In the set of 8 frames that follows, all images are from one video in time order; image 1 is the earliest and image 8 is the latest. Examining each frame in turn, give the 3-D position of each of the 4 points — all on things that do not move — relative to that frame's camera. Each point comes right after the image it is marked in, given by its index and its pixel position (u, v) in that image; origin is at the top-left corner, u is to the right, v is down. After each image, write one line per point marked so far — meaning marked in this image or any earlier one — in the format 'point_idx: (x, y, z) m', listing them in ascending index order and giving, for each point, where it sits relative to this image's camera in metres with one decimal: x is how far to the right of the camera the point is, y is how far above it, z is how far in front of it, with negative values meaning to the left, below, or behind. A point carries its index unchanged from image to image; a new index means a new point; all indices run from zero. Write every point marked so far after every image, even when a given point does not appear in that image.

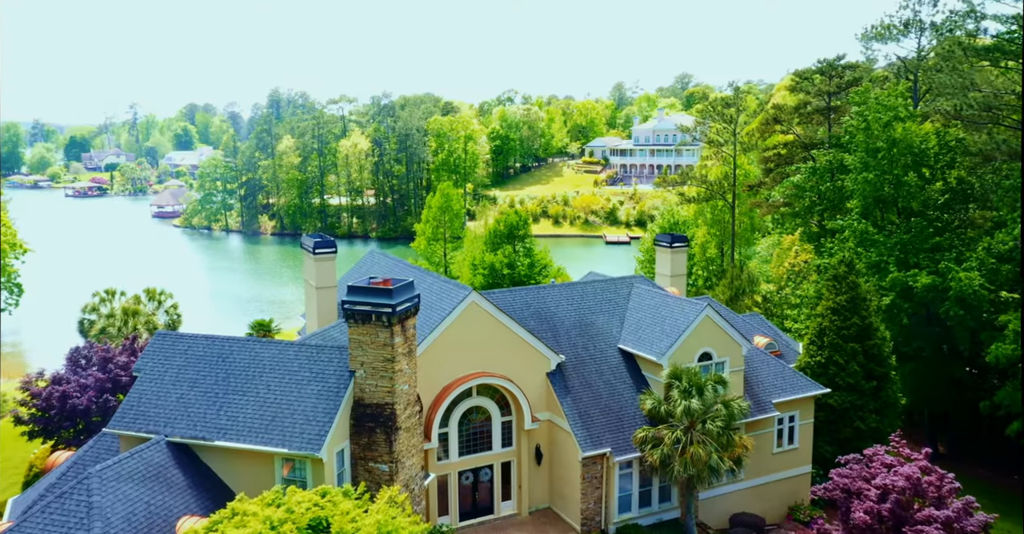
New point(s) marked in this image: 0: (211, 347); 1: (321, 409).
0: (-7.1, -1.9, +19.5) m
1: (-4.1, -3.0, +17.7) m
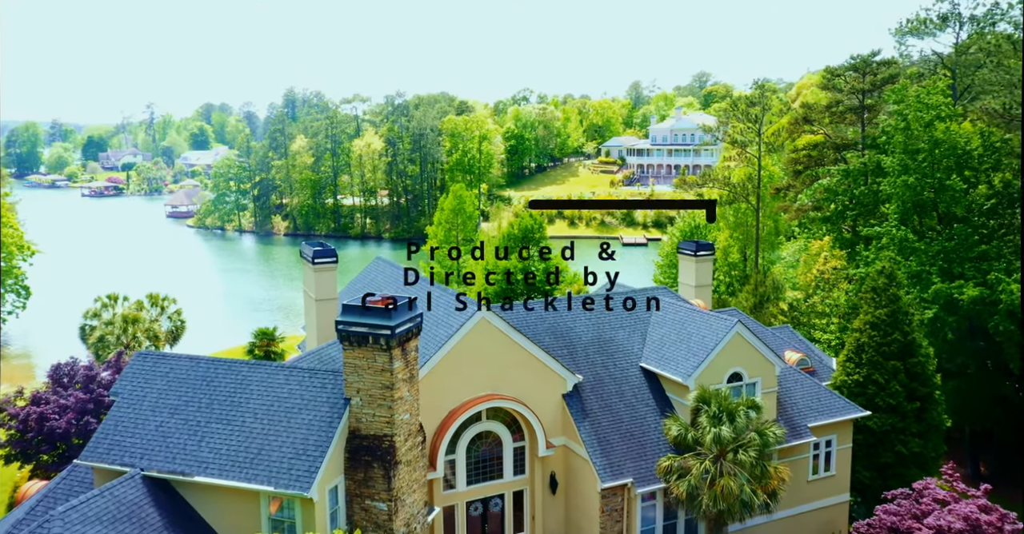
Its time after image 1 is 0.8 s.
0: (-6.8, -2.2, +17.8) m
1: (-3.9, -3.4, +16.0) m
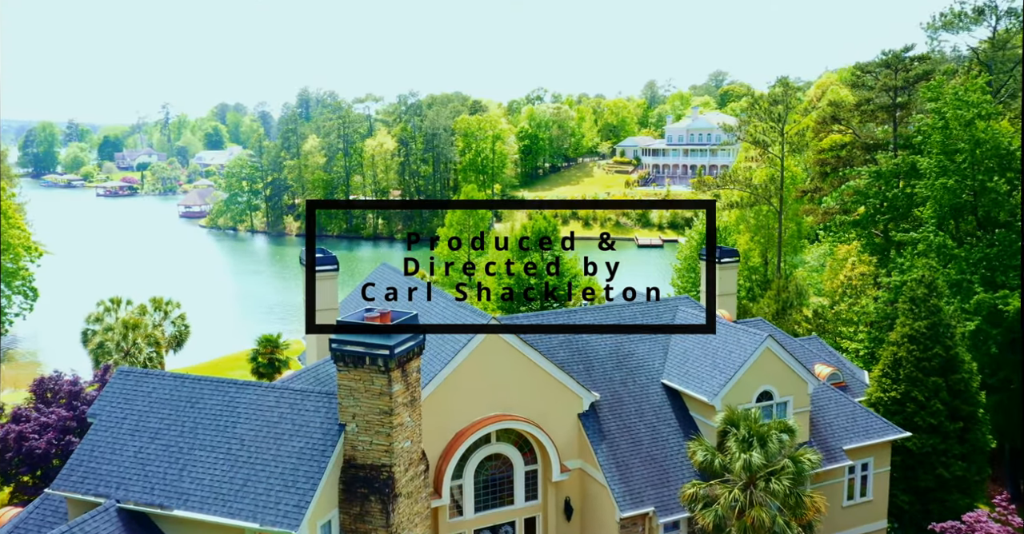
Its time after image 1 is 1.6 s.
0: (-6.6, -2.4, +16.4) m
1: (-3.7, -3.6, +14.5) m
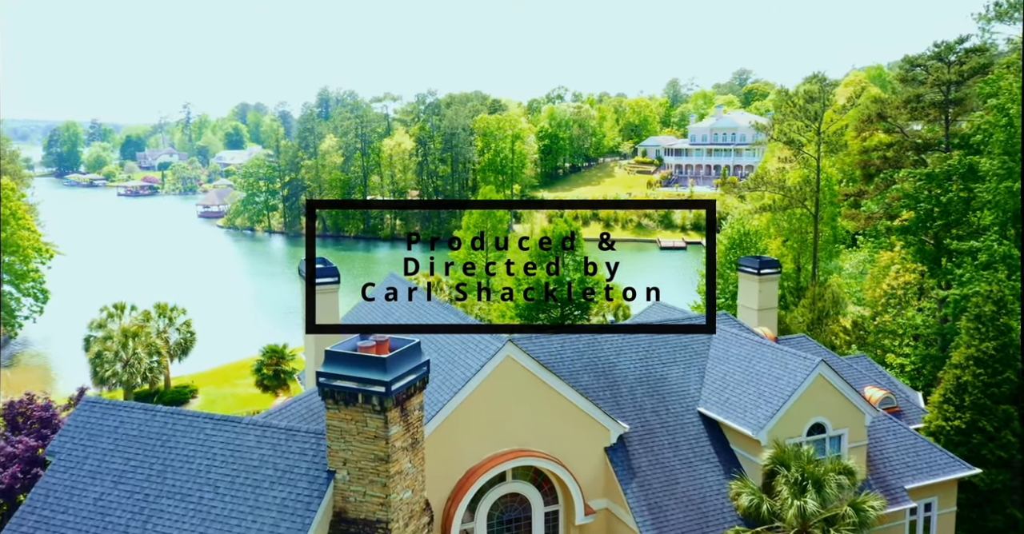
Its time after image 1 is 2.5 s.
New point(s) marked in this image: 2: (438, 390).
0: (-6.3, -2.7, +14.3) m
1: (-3.4, -3.9, +12.4) m
2: (-1.5, -2.4, +16.7) m
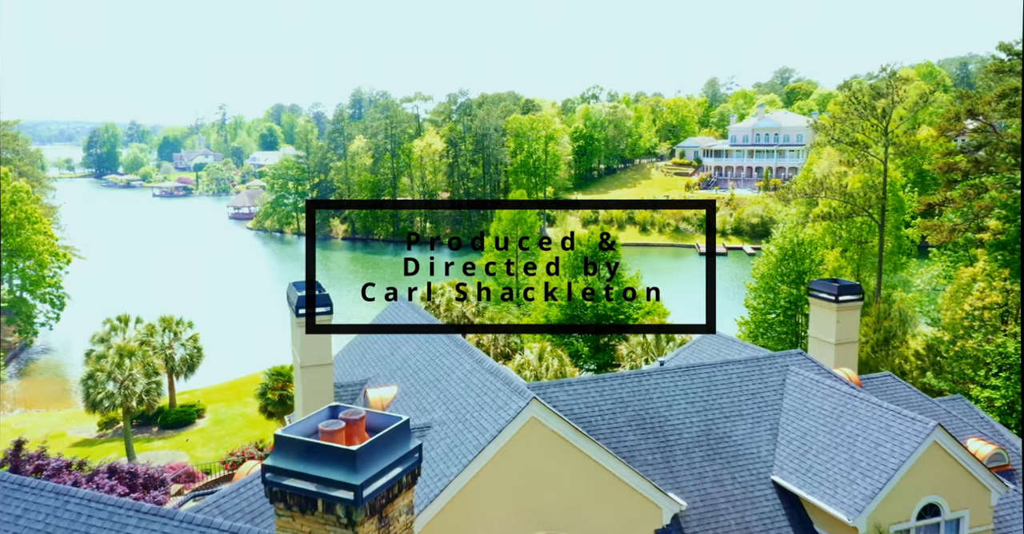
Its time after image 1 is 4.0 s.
0: (-6.0, -3.3, +10.9) m
1: (-3.2, -4.4, +8.8) m
2: (-1.1, -3.0, +13.0) m
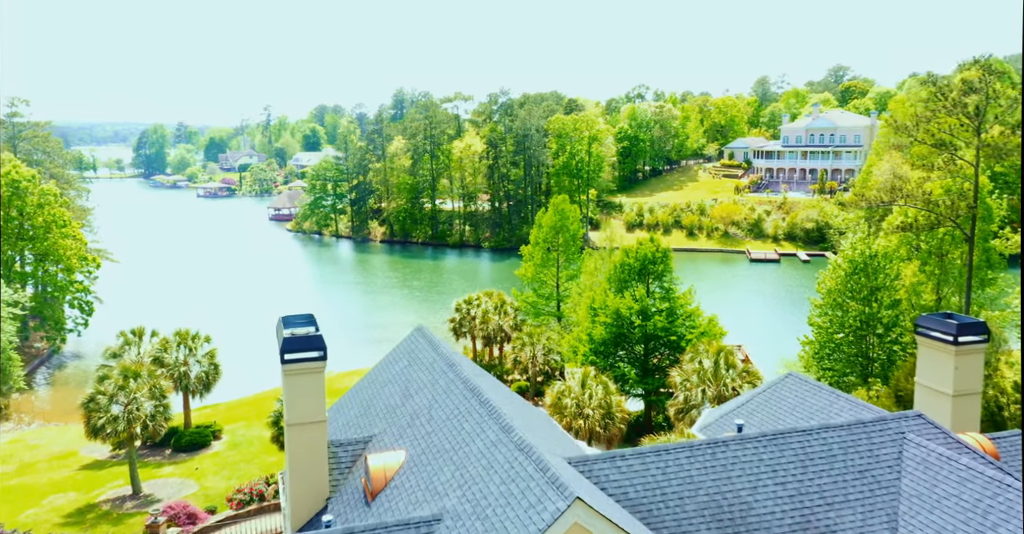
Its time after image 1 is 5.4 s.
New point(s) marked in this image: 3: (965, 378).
0: (-5.7, -3.8, +7.7) m
1: (-3.0, -5.0, +5.5) m
2: (-0.7, -3.6, +9.6) m
3: (+8.8, -2.2, +16.1) m
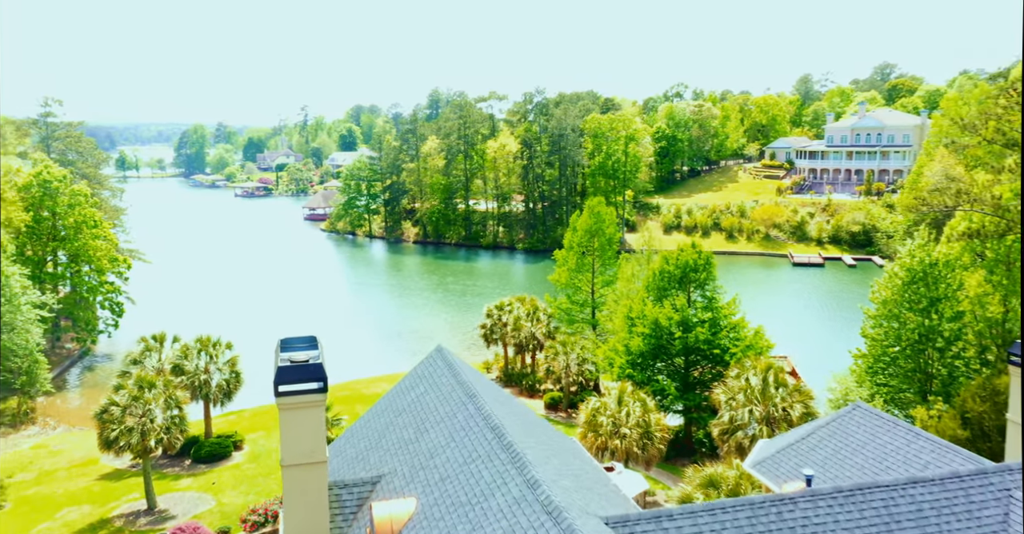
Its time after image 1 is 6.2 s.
0: (-5.5, -4.1, +6.0) m
1: (-3.0, -5.3, +3.7) m
2: (-0.4, -3.9, +7.7) m
3: (+9.3, -2.5, +13.8) m
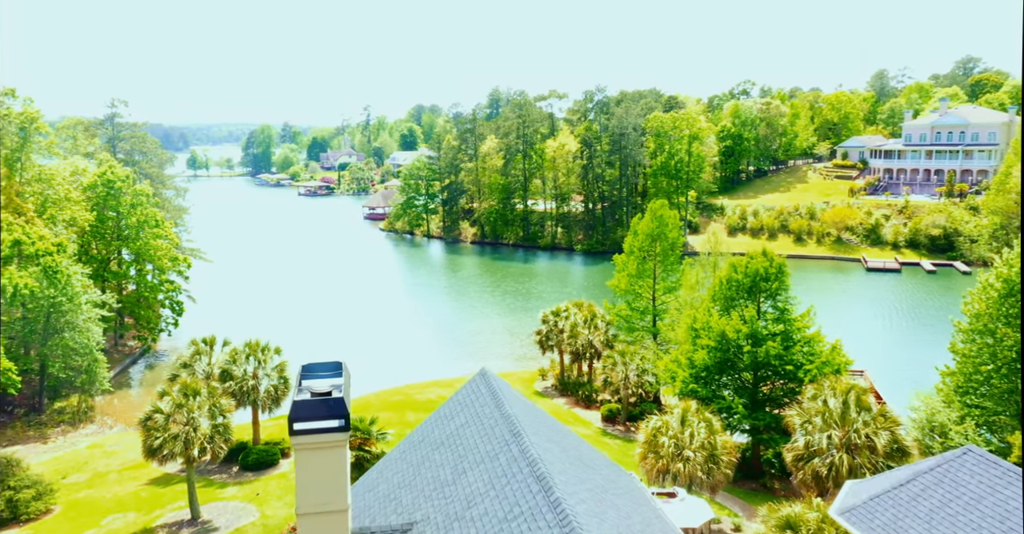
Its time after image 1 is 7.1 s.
0: (-5.3, -4.3, +4.7) m
1: (-3.0, -5.5, +2.2) m
2: (-0.2, -4.1, +6.0) m
3: (+10.1, -2.9, +11.4) m
